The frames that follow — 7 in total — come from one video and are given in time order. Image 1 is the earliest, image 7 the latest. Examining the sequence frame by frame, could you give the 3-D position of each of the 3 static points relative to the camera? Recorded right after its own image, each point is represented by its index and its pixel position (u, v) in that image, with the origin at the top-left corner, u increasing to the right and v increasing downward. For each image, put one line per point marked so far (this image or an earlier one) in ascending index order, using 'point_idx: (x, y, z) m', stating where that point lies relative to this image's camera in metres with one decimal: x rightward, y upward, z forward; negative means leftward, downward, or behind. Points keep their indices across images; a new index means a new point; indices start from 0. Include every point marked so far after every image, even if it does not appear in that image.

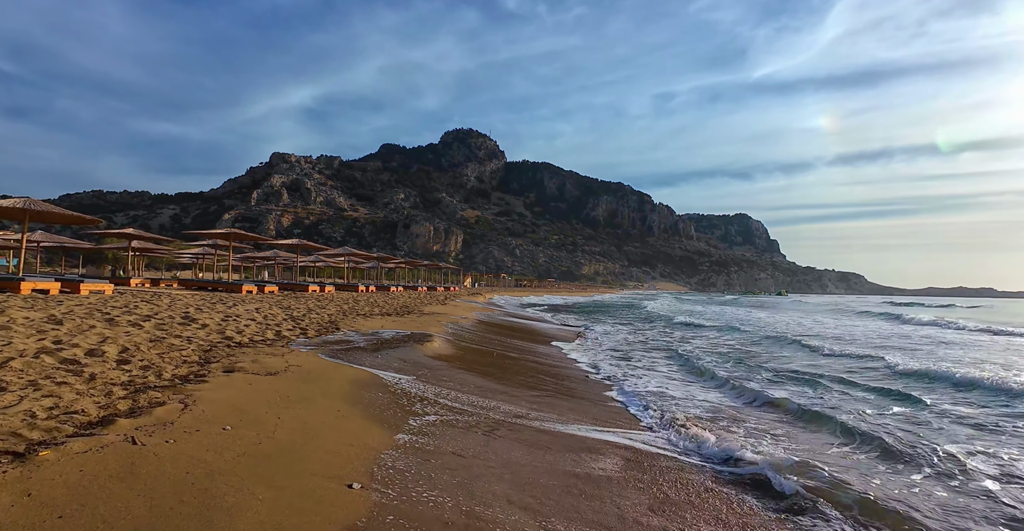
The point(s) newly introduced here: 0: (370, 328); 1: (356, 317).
0: (-3.1, -1.4, +13.3) m
1: (-4.0, -1.3, +15.2) m
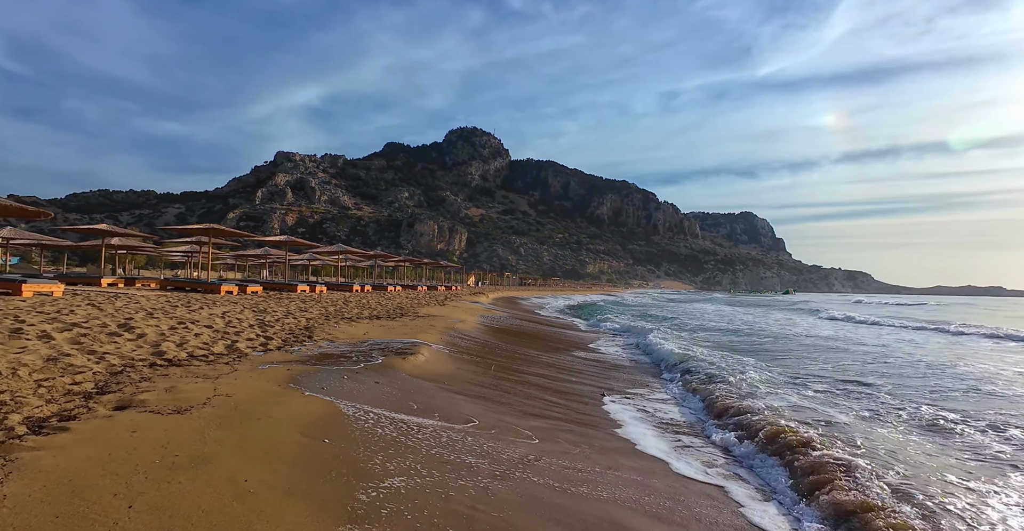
0: (-3.0, -1.3, +11.5) m
1: (-3.9, -1.3, +13.5) m
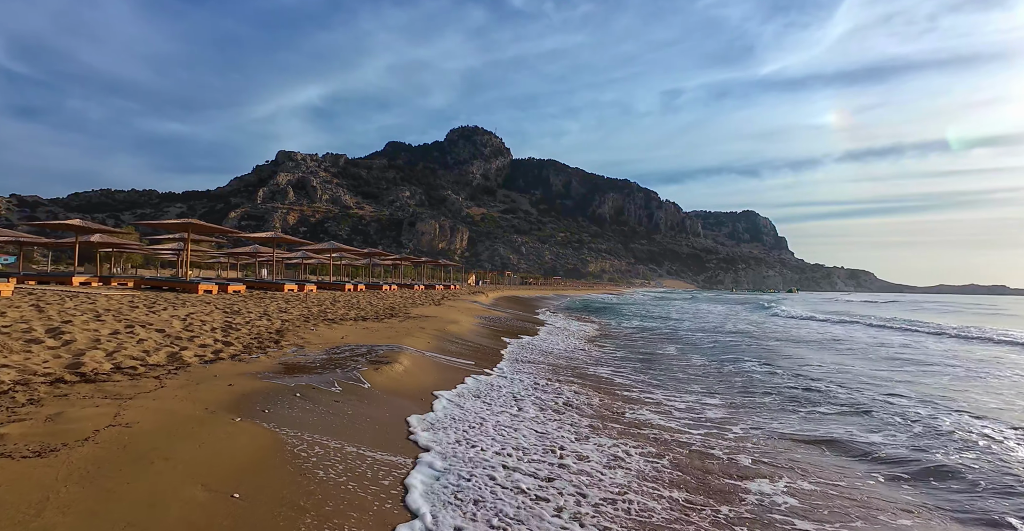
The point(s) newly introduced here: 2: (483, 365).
0: (-3.1, -1.2, +10.4) m
1: (-4.0, -1.2, +12.3) m
2: (-0.4, -1.6, +10.2) m
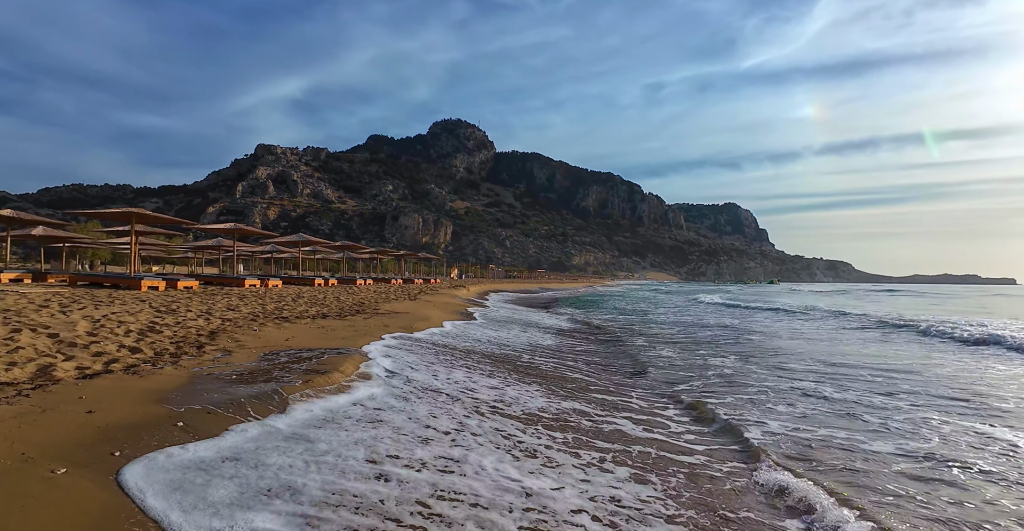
0: (-3.6, -1.1, +8.9) m
1: (-4.5, -1.0, +10.8) m
2: (-0.8, -1.5, +8.9) m
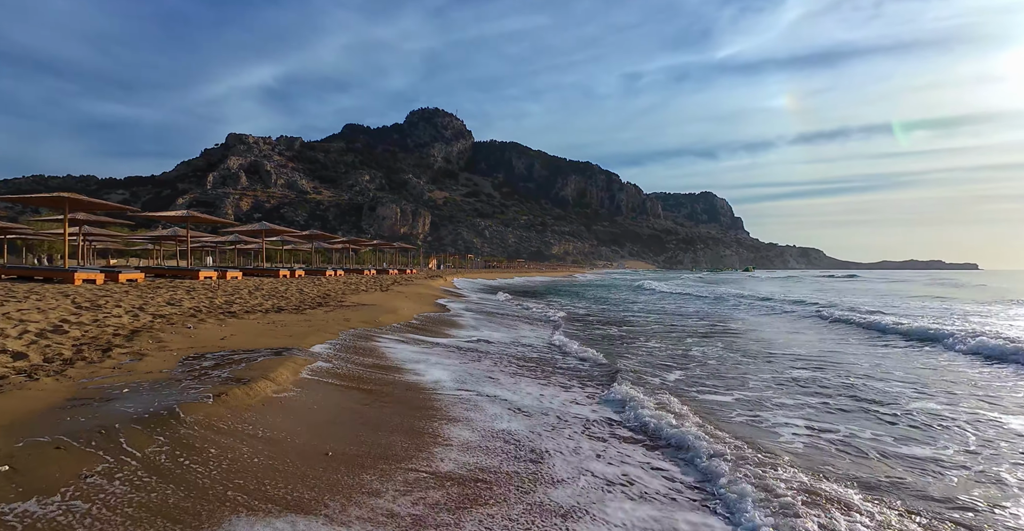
0: (-3.9, -0.9, +7.6) m
1: (-4.9, -0.8, +9.5) m
2: (-1.1, -1.3, +7.7) m
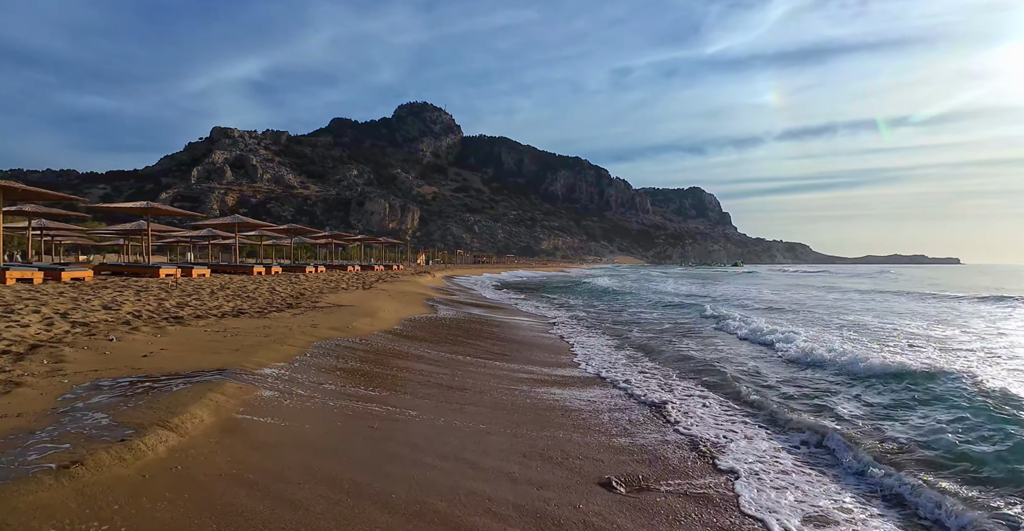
0: (-3.9, -0.9, +6.1) m
1: (-4.9, -0.8, +7.9) m
2: (-1.2, -1.3, +6.2) m
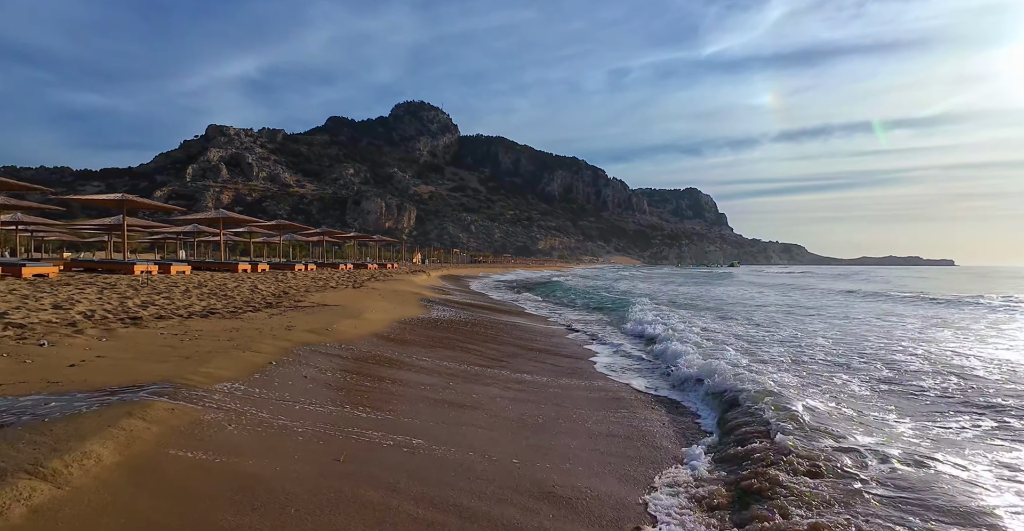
0: (-3.9, -0.9, +5.1) m
1: (-4.9, -0.7, +6.9) m
2: (-1.2, -1.2, +5.2) m
